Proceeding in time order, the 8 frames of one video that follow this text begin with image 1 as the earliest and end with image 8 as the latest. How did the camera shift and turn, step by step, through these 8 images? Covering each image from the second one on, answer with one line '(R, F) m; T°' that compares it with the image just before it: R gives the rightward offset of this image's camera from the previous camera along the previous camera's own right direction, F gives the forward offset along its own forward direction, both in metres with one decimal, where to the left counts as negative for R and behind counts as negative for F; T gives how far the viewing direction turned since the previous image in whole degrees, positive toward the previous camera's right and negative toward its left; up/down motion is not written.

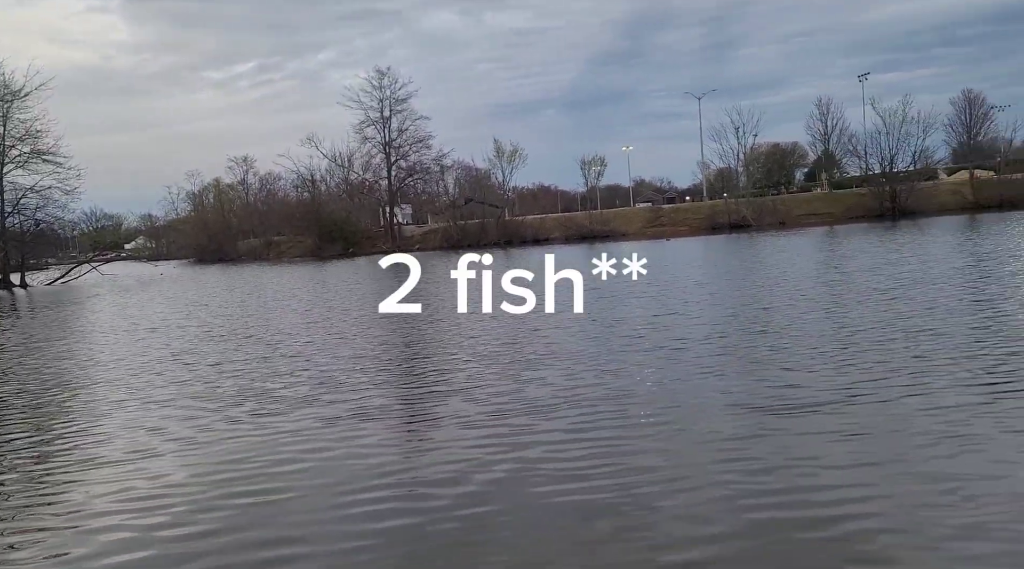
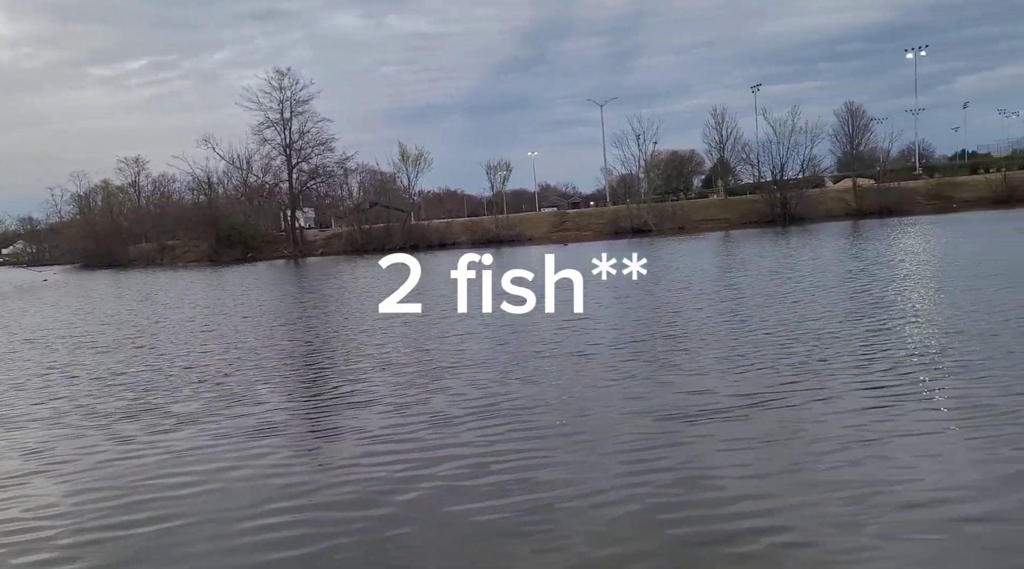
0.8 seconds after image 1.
(0.0, +0.2) m; +6°
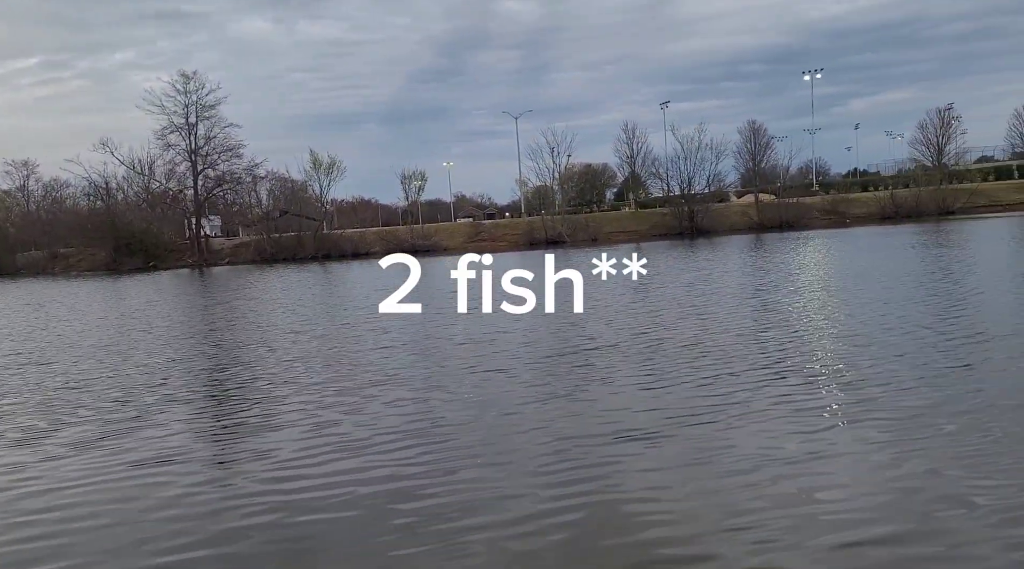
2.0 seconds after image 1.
(0.0, +0.3) m; +5°
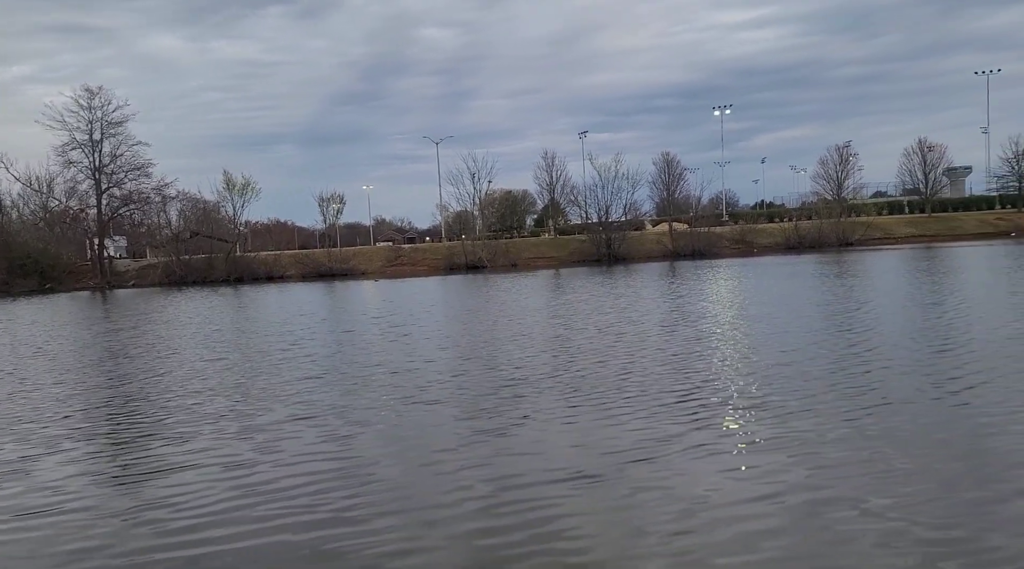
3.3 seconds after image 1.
(0.0, +0.3) m; +5°
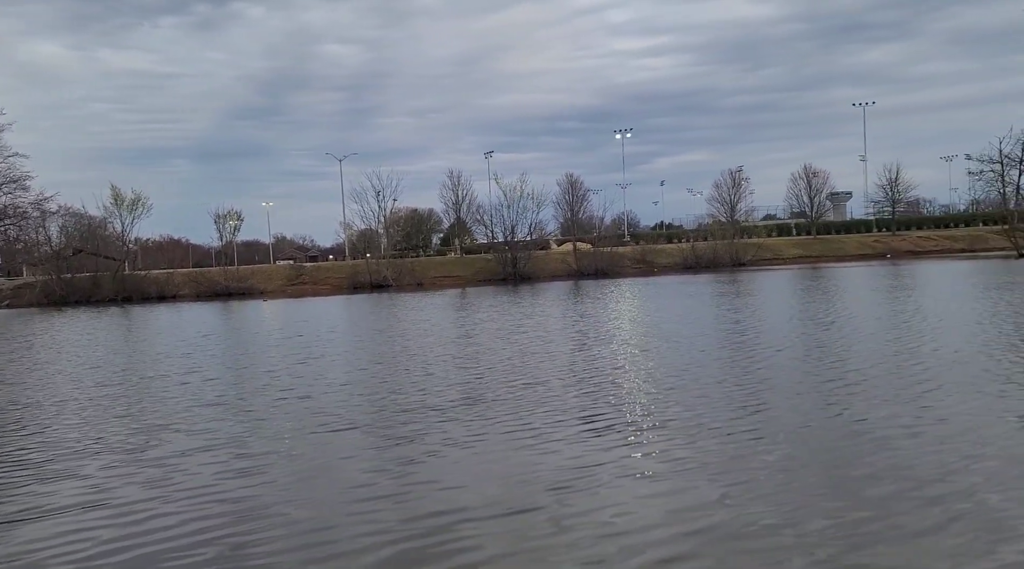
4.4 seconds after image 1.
(0.0, +0.4) m; +6°
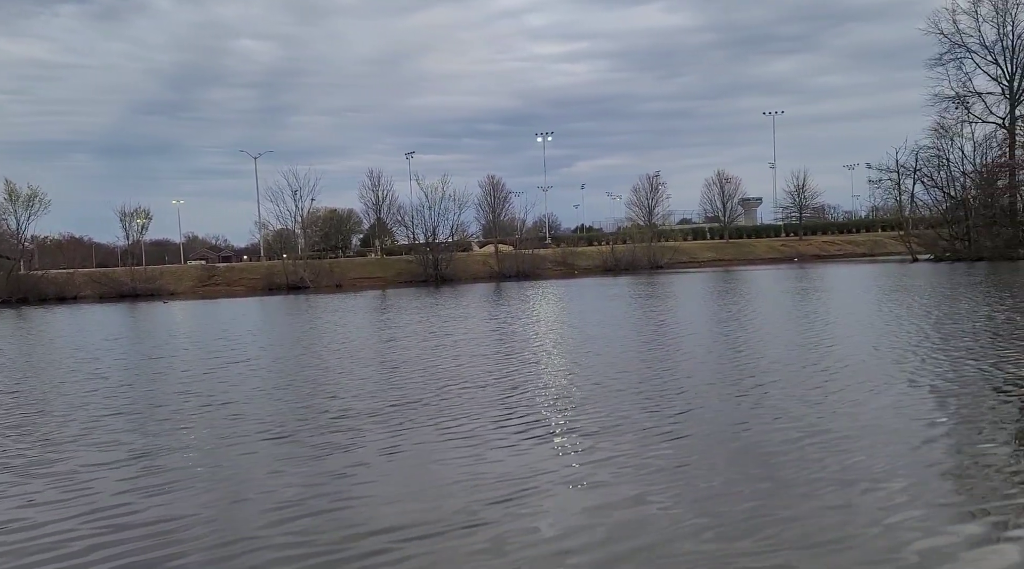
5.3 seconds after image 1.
(0.0, +0.3) m; +5°
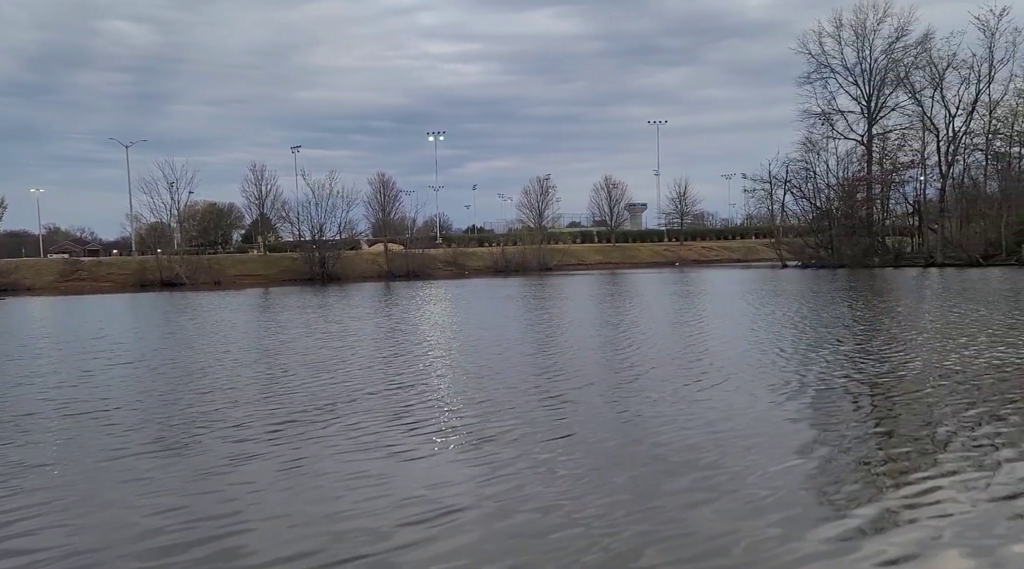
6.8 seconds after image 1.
(+0.1, +0.5) m; +6°
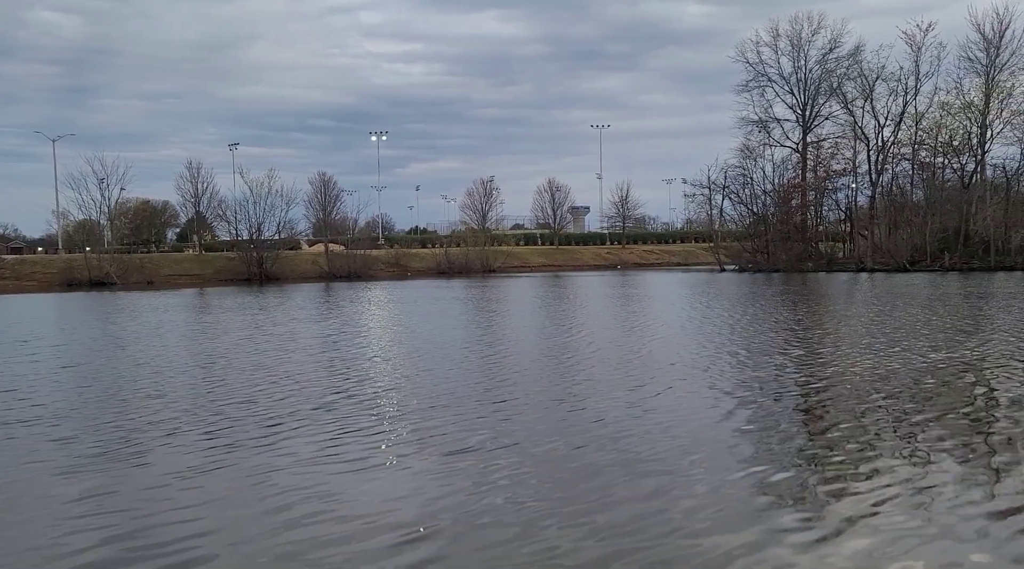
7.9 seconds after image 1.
(0.0, +0.3) m; +3°
